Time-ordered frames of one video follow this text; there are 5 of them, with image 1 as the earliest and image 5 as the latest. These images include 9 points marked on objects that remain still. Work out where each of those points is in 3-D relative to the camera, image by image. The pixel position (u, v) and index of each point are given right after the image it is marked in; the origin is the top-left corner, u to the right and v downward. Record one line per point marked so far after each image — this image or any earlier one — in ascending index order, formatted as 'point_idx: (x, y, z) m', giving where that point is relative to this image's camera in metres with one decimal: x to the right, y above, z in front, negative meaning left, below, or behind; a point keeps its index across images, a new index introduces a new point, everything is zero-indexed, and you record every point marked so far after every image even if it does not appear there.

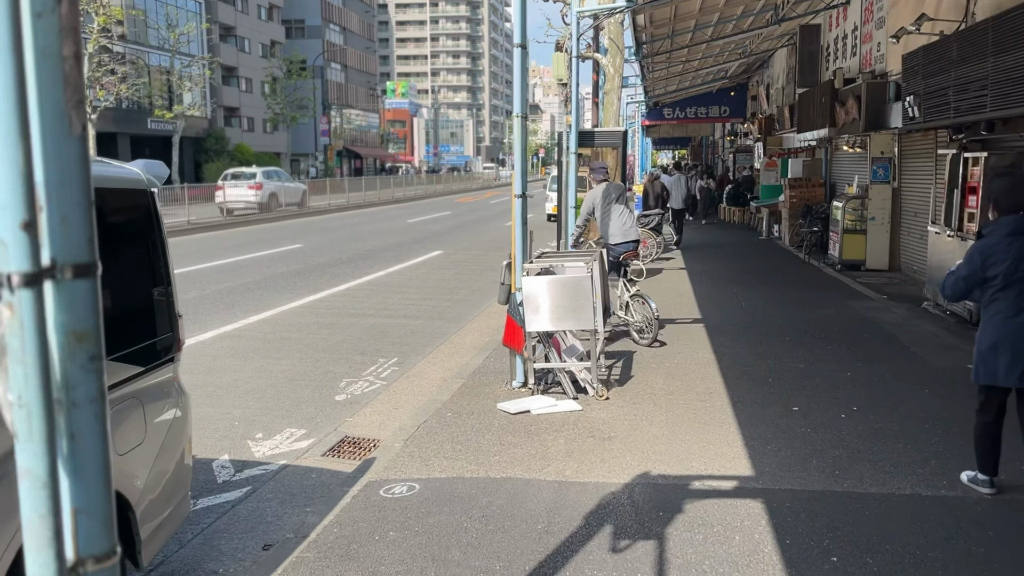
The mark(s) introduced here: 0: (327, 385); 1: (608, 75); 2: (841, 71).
0: (-1.7, -0.9, +7.4) m
1: (+1.8, +4.0, +15.2) m
2: (+6.3, +4.1, +15.3) m
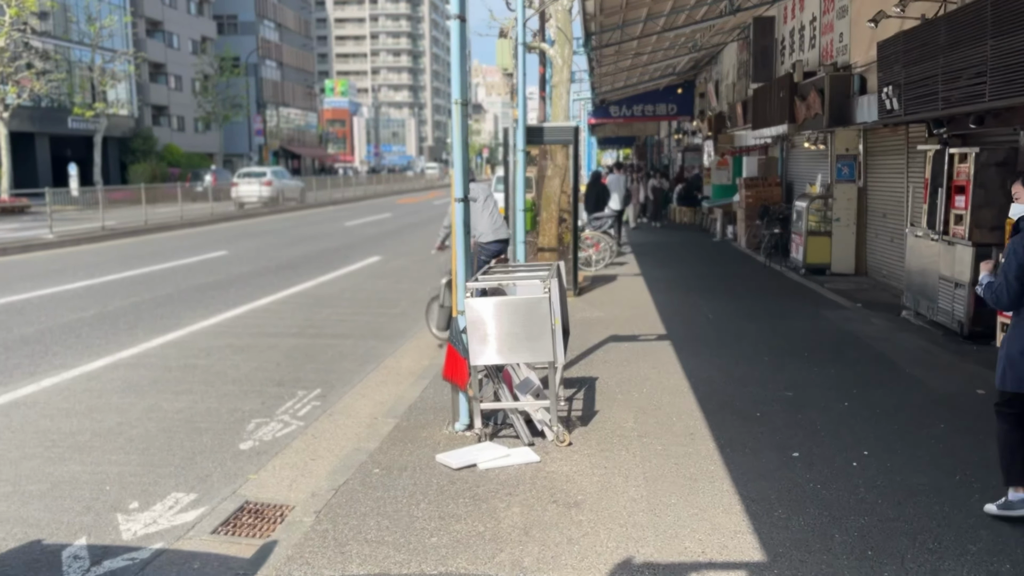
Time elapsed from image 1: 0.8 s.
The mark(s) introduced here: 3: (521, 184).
0: (-2.2, -1.1, +6.2) m
1: (+0.8, +3.9, +14.1) m
2: (+5.2, +4.1, +14.6) m
3: (+0.1, +1.4, +10.8) m
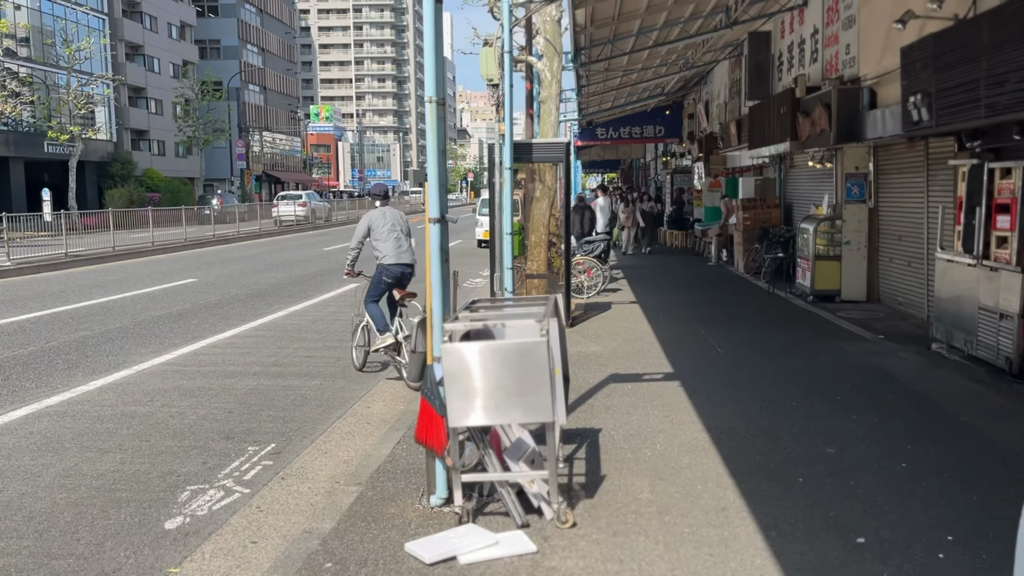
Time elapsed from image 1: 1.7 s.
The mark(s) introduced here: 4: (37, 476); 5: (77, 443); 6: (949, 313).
0: (-2.2, -1.3, +5.1) m
1: (+0.5, +3.4, +13.2) m
2: (+5.0, +3.6, +13.8) m
3: (-0.1, +1.0, +9.9) m
4: (-3.2, -1.3, +5.4) m
5: (-3.3, -1.2, +6.1) m
6: (+4.5, -0.3, +8.2) m
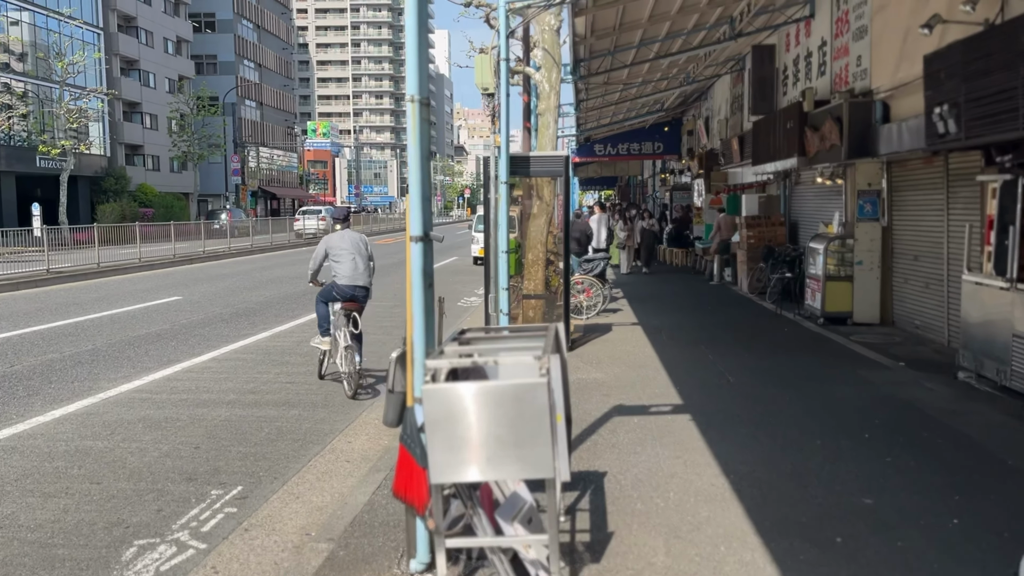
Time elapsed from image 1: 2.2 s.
0: (-2.3, -1.5, +4.4) m
1: (+0.5, +3.1, +12.7) m
2: (+4.9, +3.2, +13.2) m
3: (-0.1, +0.8, +9.3) m
4: (-3.2, -1.4, +4.8) m
5: (-3.3, -1.4, +5.5) m
6: (+4.4, -0.5, +7.6) m
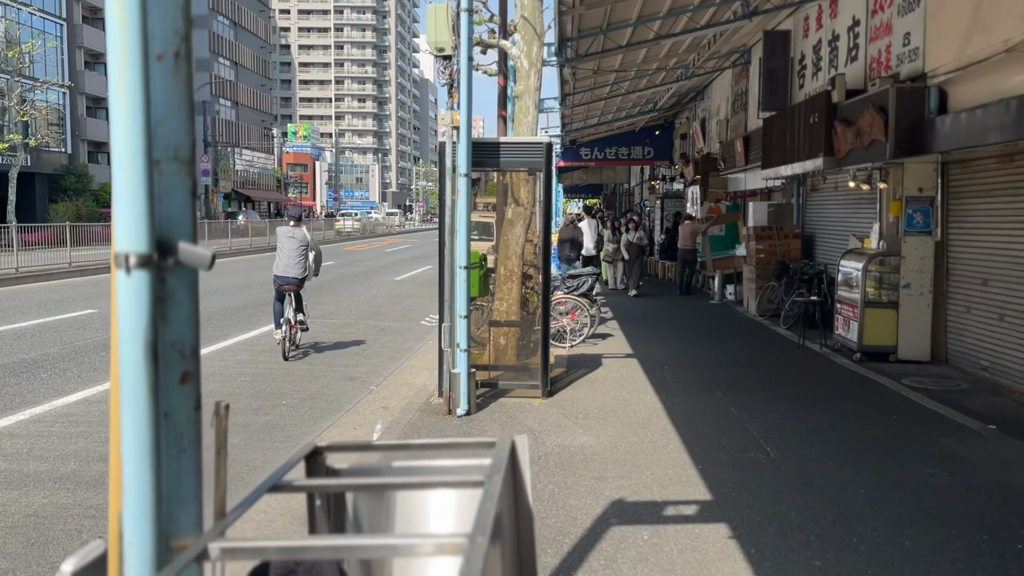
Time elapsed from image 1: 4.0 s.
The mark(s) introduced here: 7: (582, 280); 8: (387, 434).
0: (-2.5, -1.6, +2.1) m
1: (+0.1, +2.8, +10.4) m
2: (+4.6, +2.9, +11.1) m
3: (-0.4, +0.5, +7.0) m
4: (-3.5, -1.6, +2.4) m
5: (-3.6, -1.5, +3.1) m
6: (+4.1, -0.8, +5.4) m
7: (+1.0, +0.1, +11.7) m
8: (-1.0, -1.2, +6.7) m
